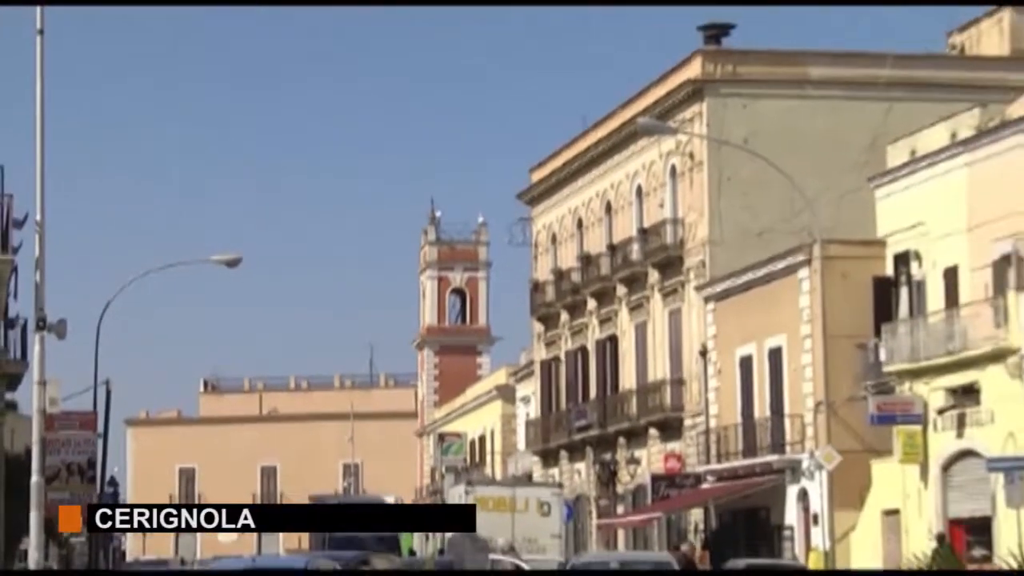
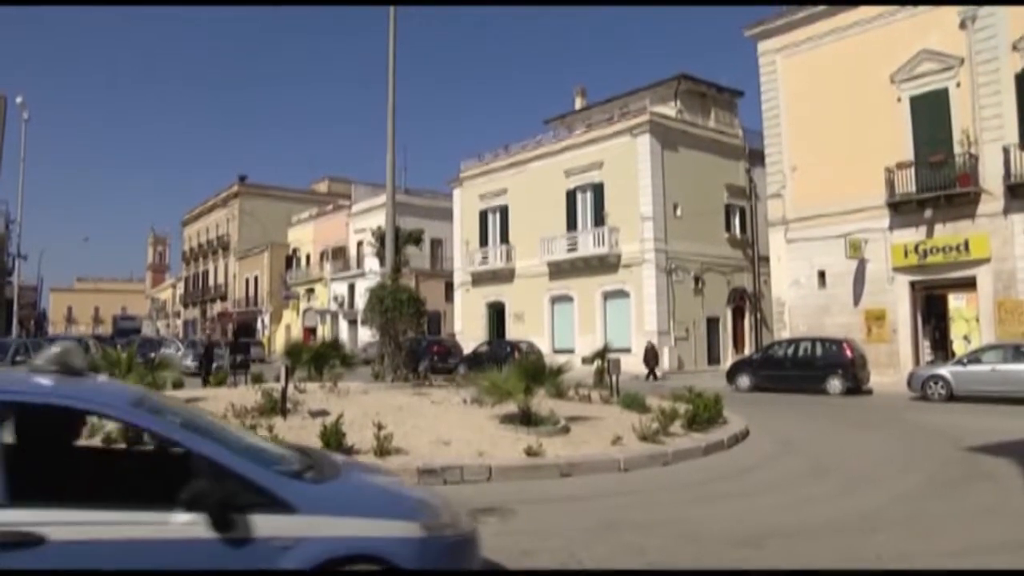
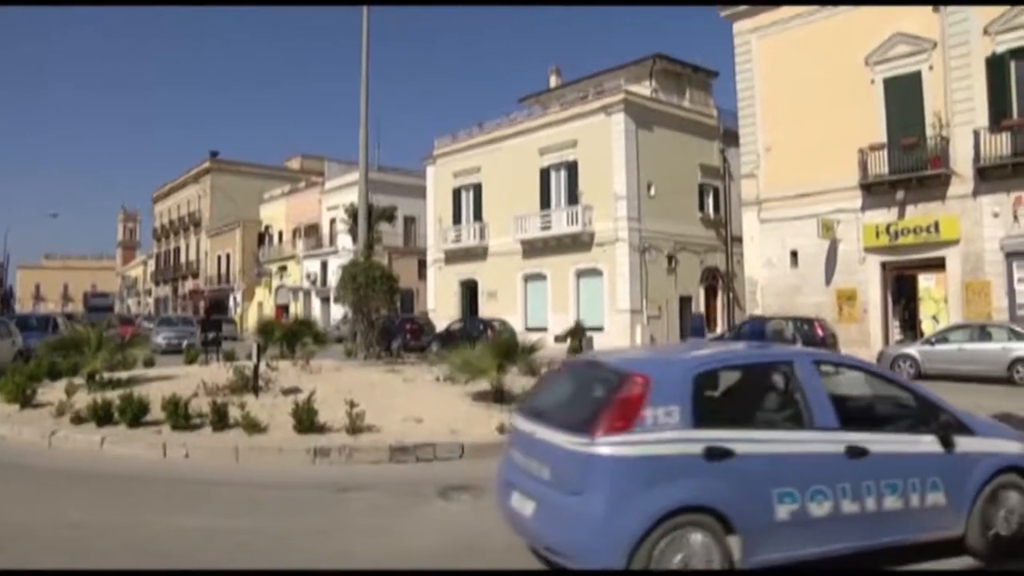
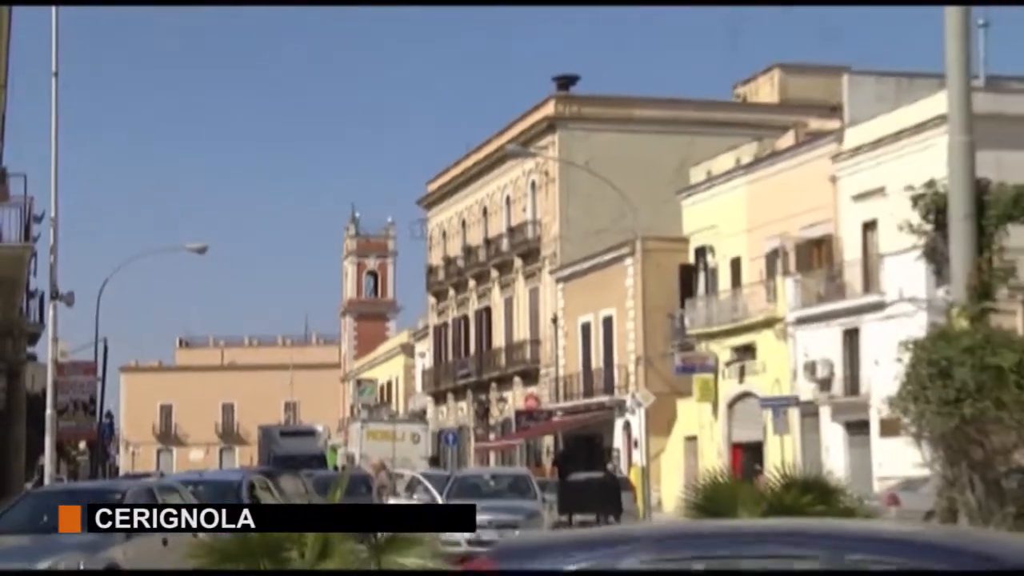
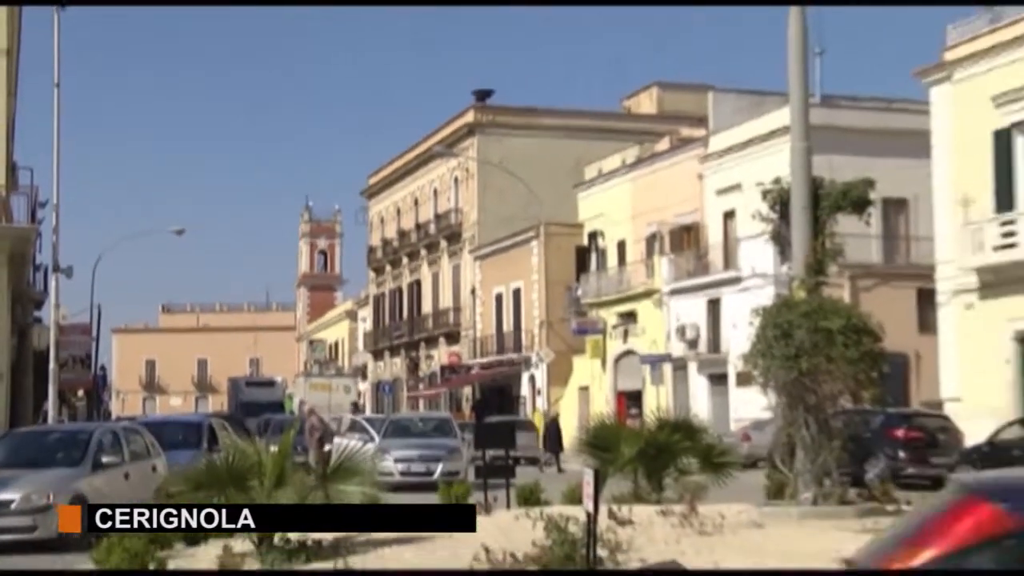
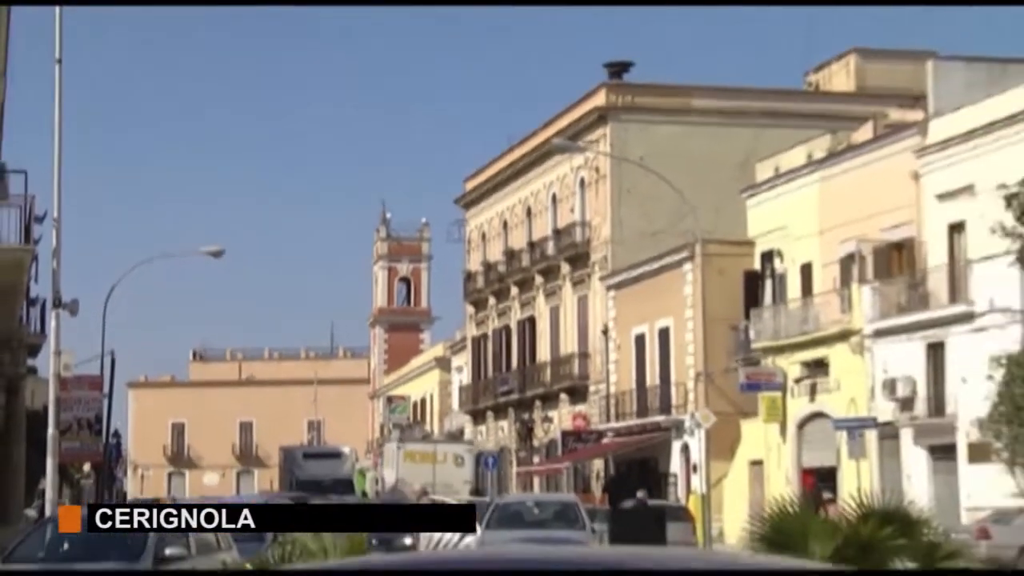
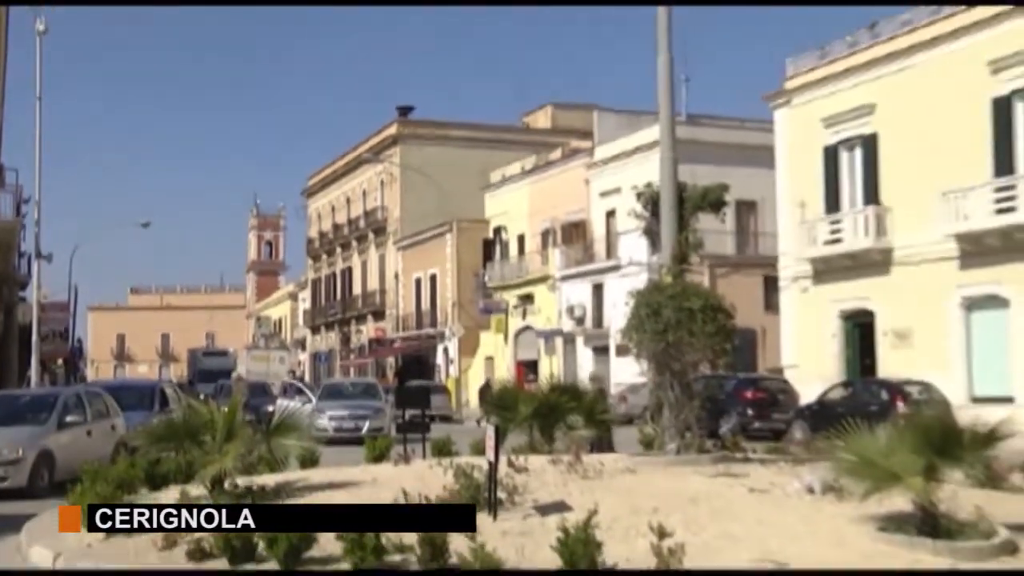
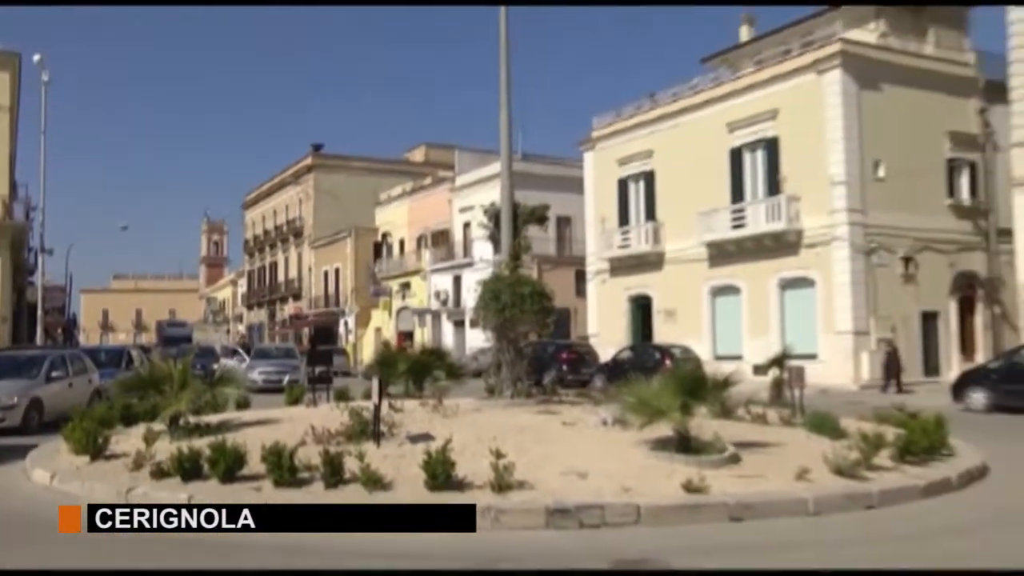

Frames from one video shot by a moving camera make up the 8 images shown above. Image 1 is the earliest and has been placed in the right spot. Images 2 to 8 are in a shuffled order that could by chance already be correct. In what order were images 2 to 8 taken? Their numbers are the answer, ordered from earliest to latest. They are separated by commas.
6, 4, 5, 7, 8, 2, 3
